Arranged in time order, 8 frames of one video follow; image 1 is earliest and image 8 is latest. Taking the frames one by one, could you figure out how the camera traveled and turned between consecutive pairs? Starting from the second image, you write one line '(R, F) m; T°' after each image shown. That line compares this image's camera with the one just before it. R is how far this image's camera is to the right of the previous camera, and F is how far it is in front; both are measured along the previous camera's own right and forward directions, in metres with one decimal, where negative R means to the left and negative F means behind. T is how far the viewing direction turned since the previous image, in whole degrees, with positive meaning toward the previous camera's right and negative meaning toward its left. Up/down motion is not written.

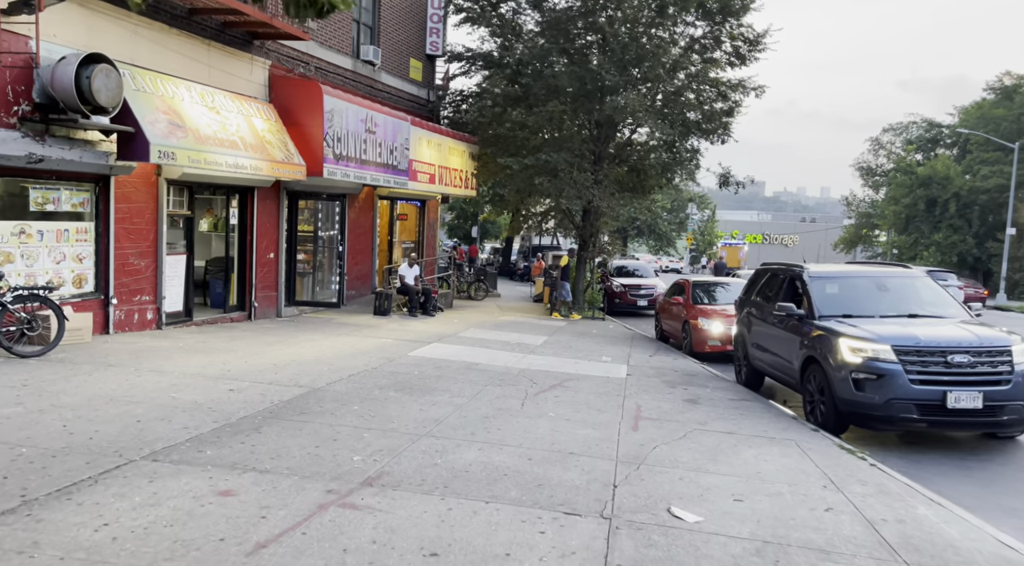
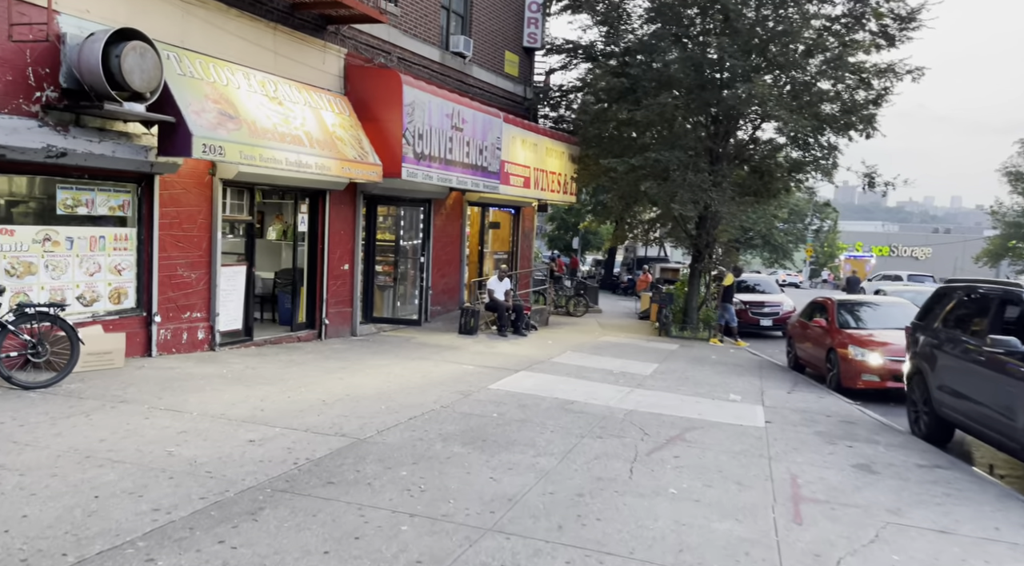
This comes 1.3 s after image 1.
(0.0, +2.1) m; -7°
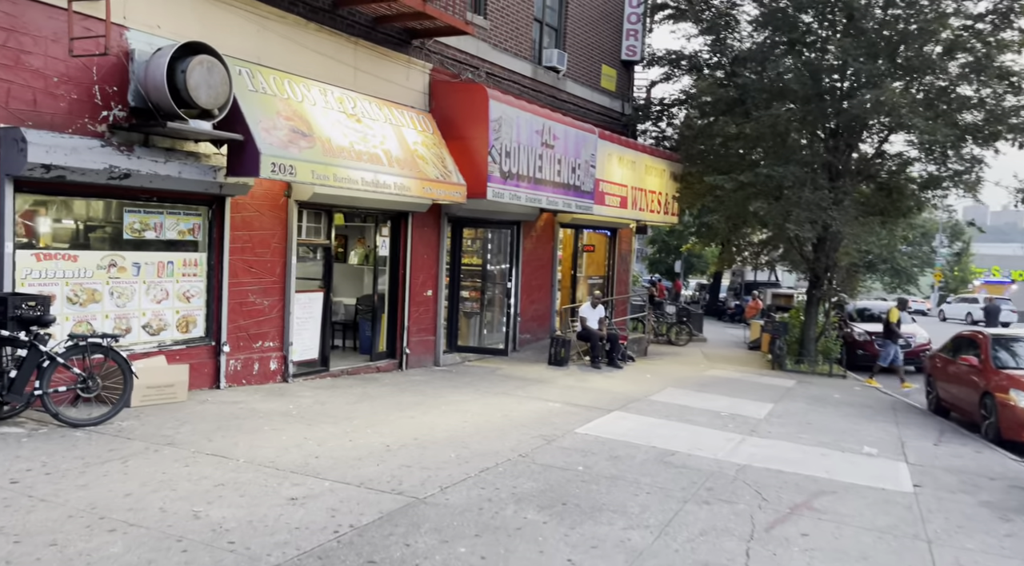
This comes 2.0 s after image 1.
(+0.1, +1.0) m; -6°
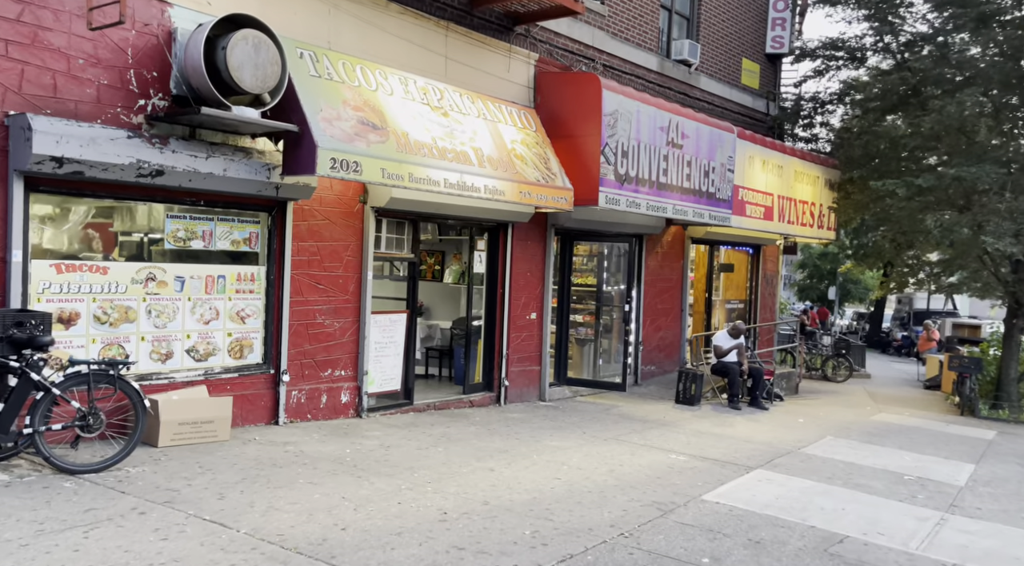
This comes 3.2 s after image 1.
(+0.2, +1.9) m; -9°
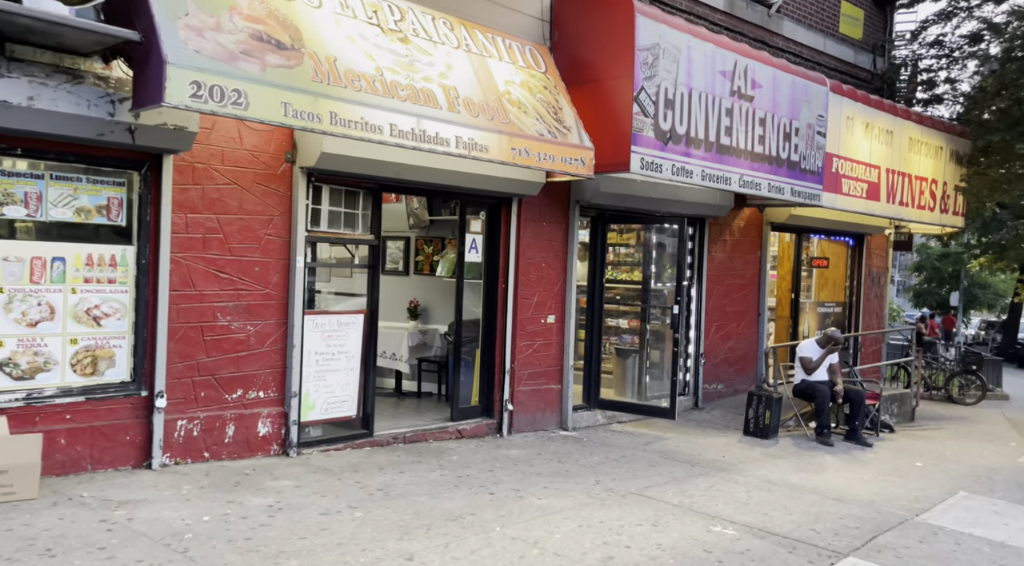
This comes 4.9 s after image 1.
(+0.9, +2.8) m; -6°
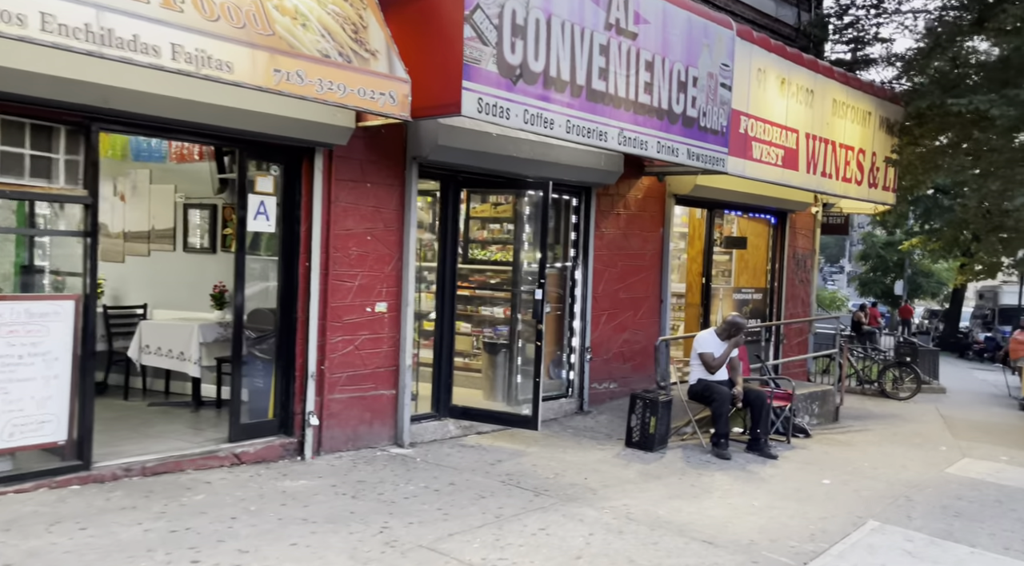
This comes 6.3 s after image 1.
(+1.1, +1.9) m; +3°
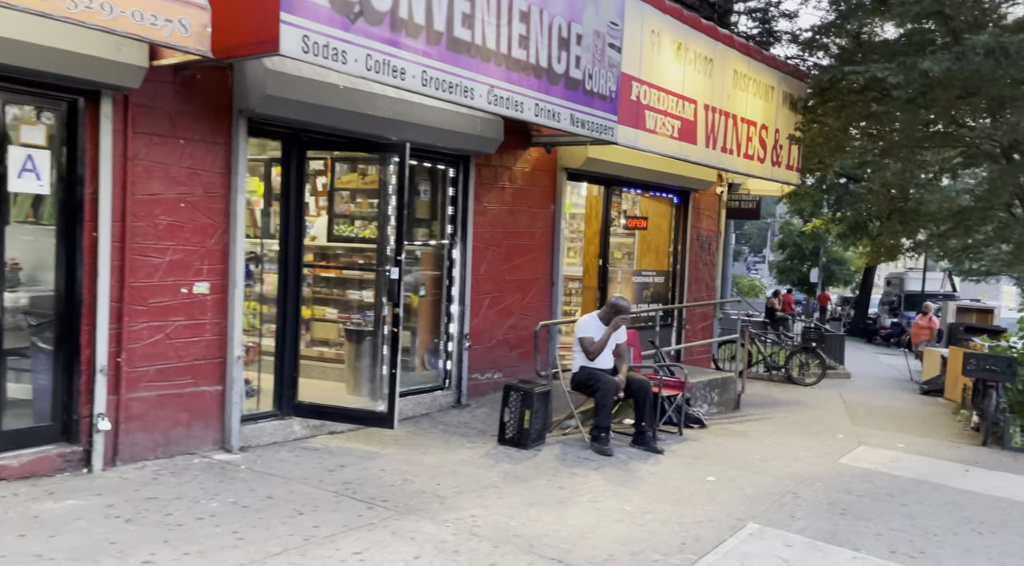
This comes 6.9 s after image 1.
(+0.6, +1.0) m; +5°
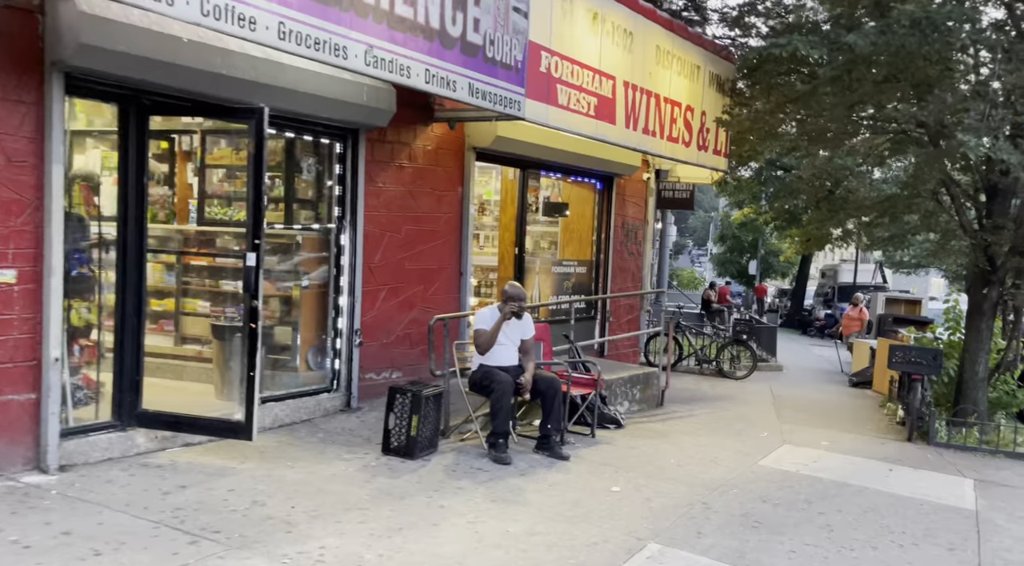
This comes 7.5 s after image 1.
(+0.4, +0.9) m; +4°
